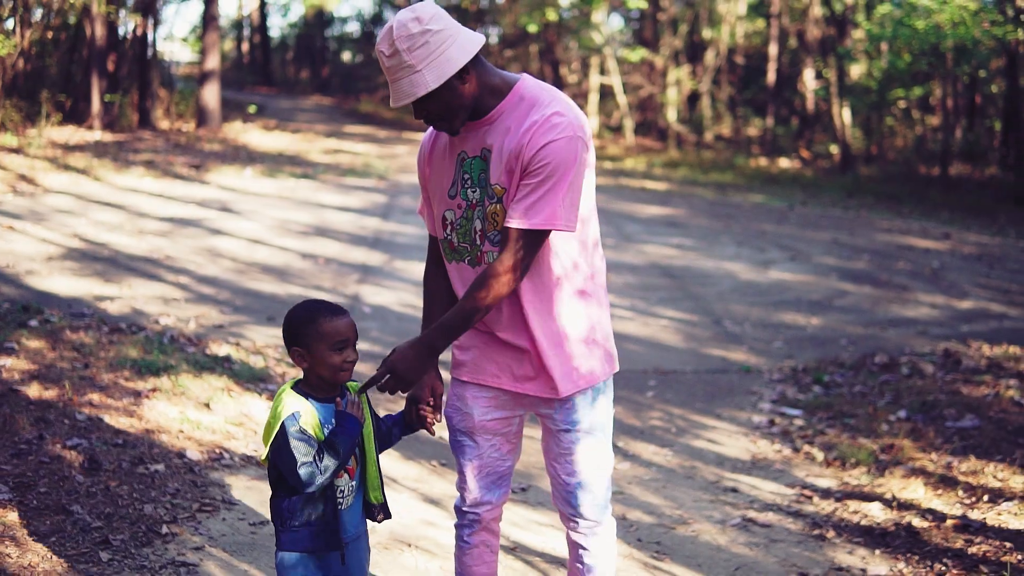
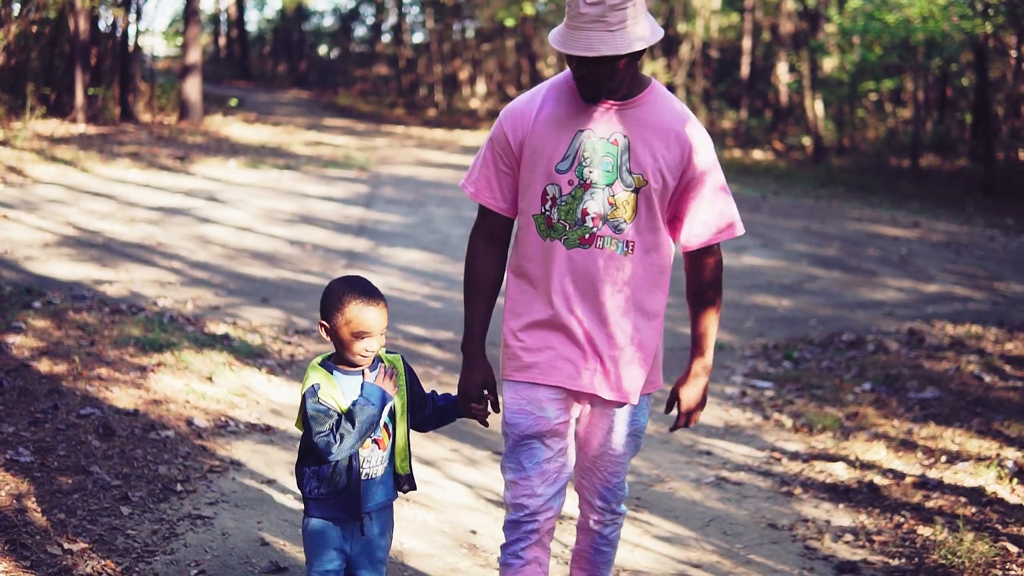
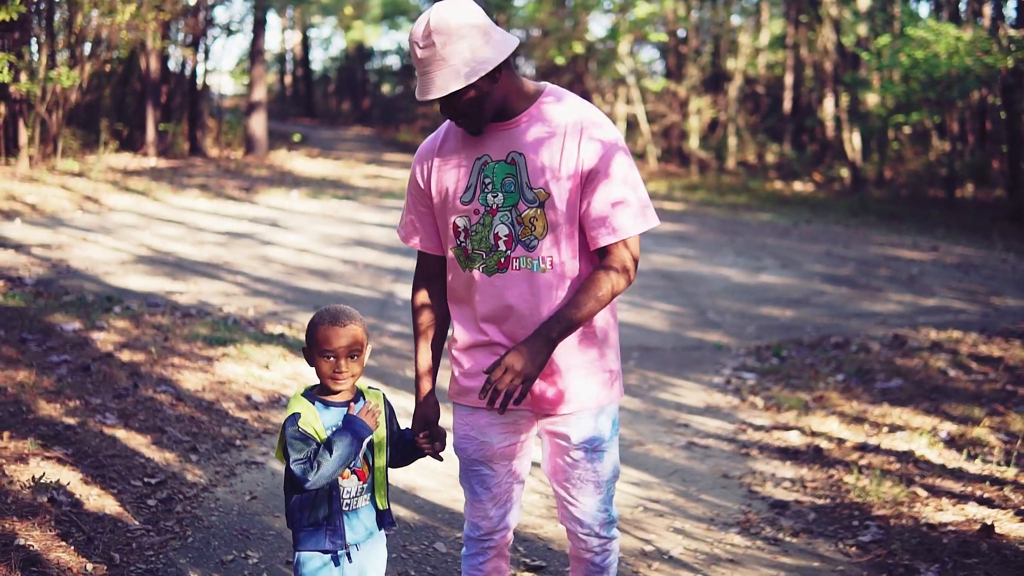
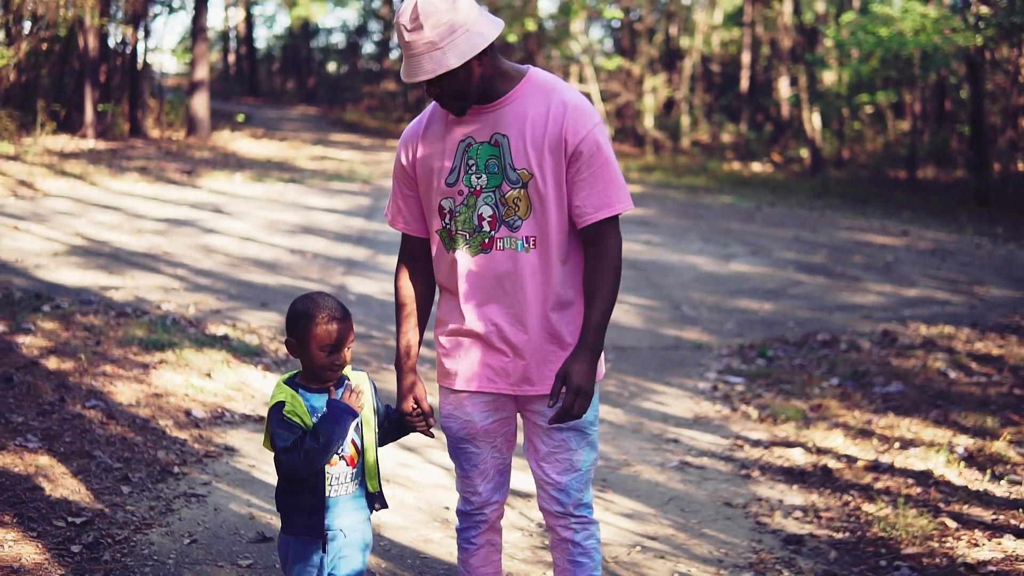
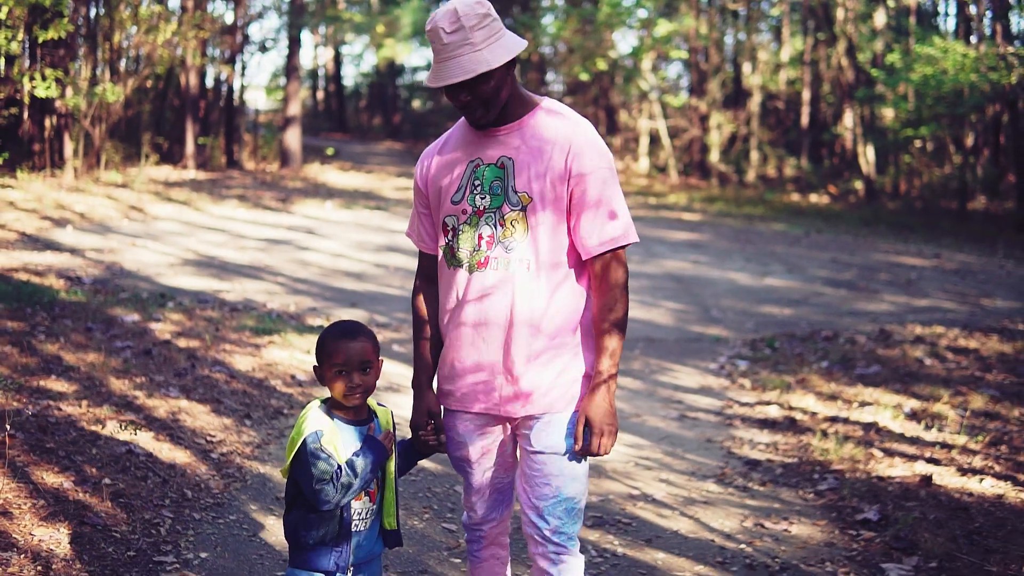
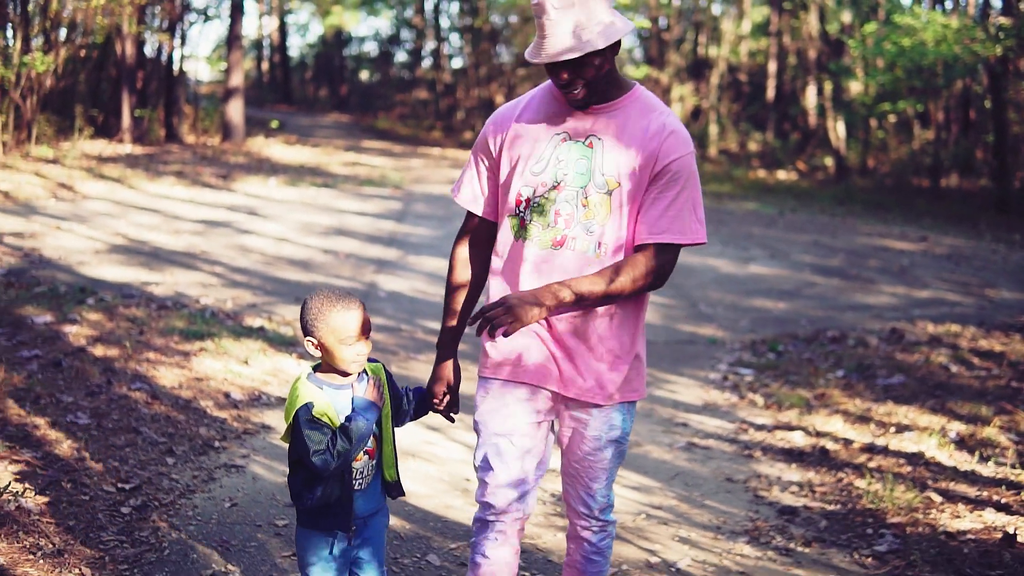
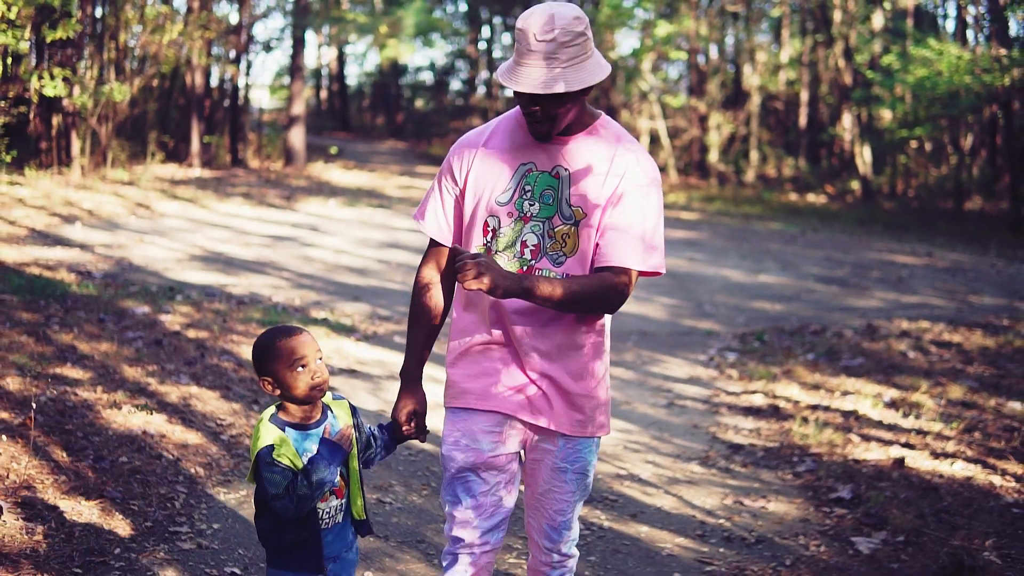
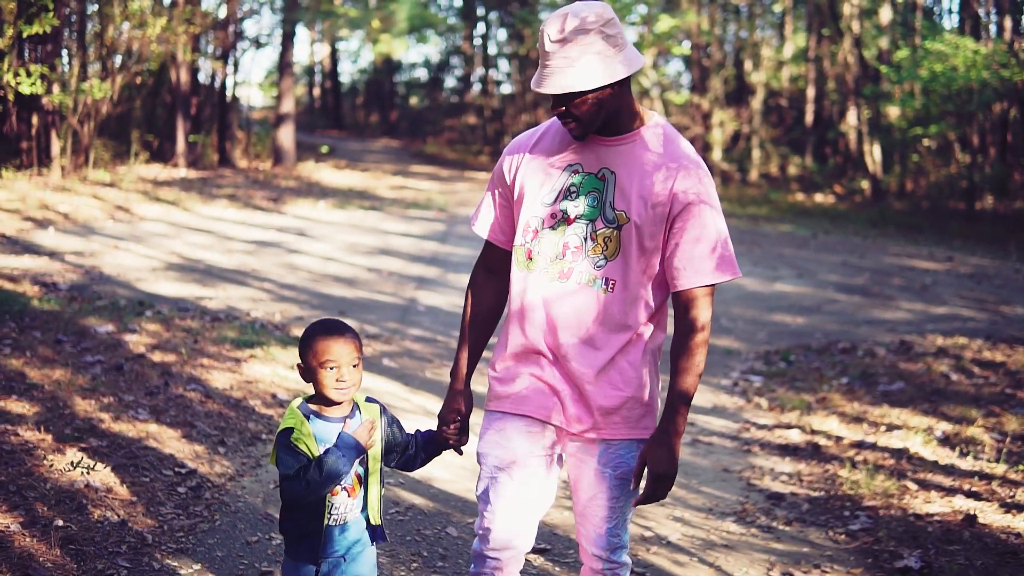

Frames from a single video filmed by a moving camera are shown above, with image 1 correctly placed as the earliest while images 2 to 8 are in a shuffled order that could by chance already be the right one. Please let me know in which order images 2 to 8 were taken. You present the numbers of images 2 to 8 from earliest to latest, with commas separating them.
2, 4, 6, 3, 8, 5, 7
